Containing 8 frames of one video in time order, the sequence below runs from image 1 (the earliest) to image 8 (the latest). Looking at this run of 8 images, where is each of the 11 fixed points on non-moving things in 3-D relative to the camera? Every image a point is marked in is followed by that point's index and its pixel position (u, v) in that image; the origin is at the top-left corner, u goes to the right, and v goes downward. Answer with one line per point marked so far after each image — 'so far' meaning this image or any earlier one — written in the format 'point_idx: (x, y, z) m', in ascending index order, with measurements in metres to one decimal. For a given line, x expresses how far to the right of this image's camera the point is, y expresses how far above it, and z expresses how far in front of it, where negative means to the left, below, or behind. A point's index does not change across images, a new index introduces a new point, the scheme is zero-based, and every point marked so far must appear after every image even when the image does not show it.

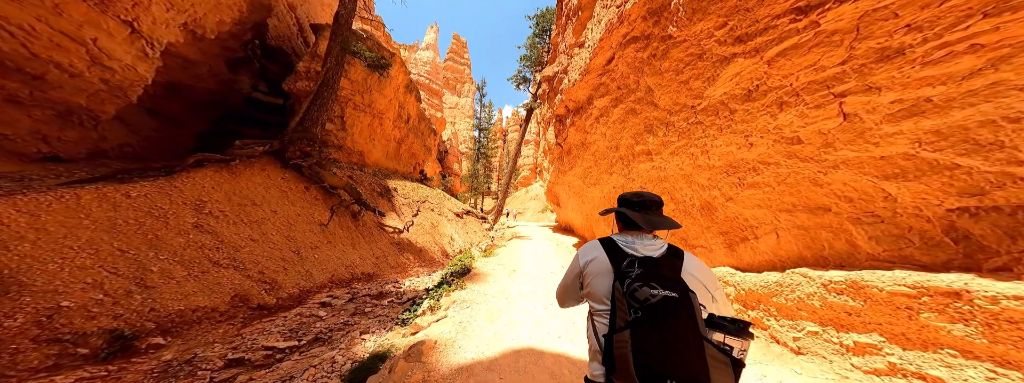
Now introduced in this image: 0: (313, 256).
0: (-5.8, -1.8, +6.6) m
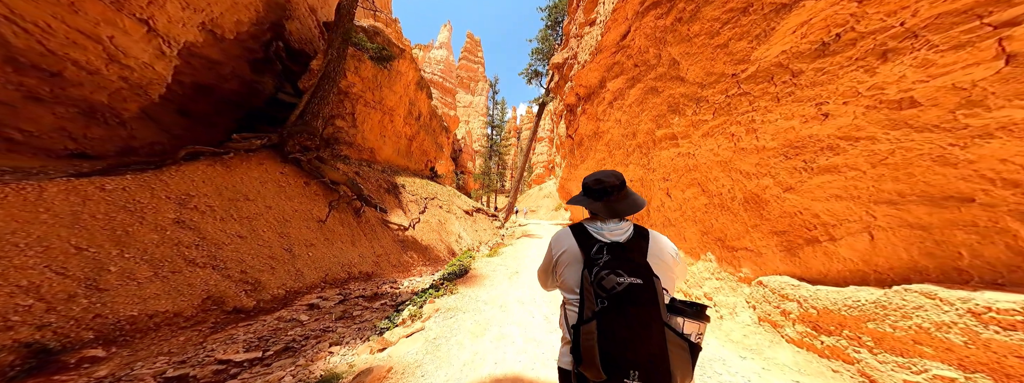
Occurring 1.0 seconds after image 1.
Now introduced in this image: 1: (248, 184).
0: (-5.7, -1.7, +6.3) m
1: (-7.4, +0.1, +6.6) m
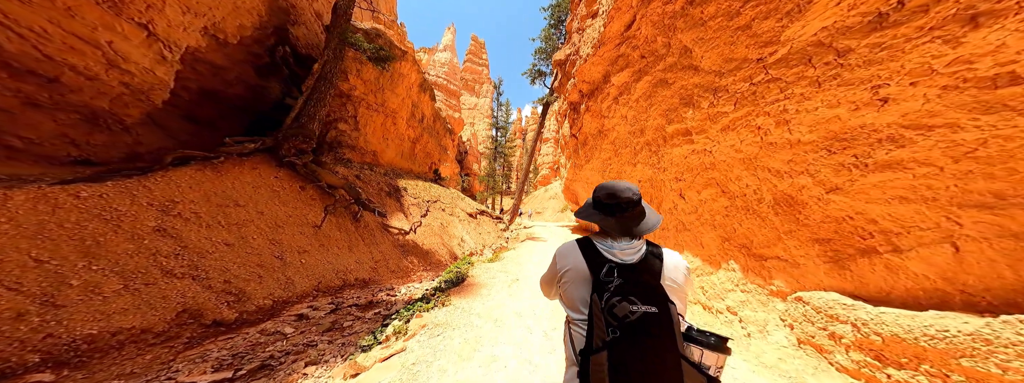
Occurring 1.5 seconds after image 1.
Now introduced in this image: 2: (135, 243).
0: (-5.7, -1.8, +6.1) m
1: (-7.4, 0.0, +6.4) m
2: (-6.2, -0.9, +3.8) m
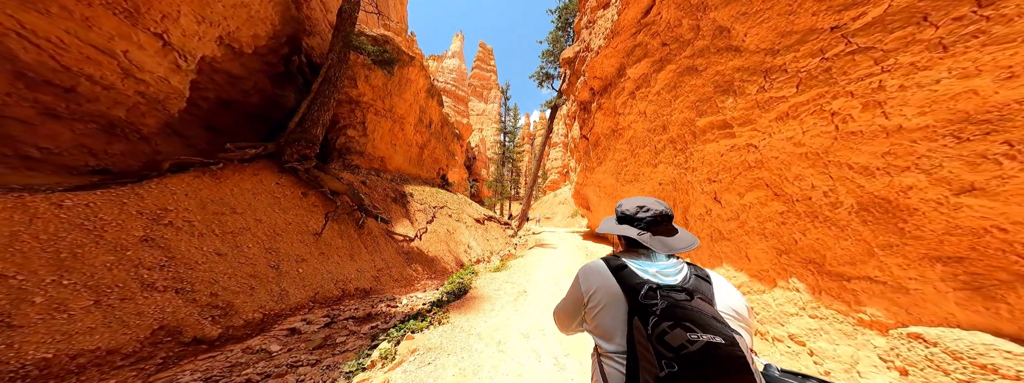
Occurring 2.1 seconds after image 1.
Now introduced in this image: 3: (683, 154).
0: (-5.4, -1.9, +5.8) m
1: (-7.2, -0.2, +6.2) m
2: (-6.1, -1.0, +3.6) m
3: (+3.2, +0.7, +4.4) m
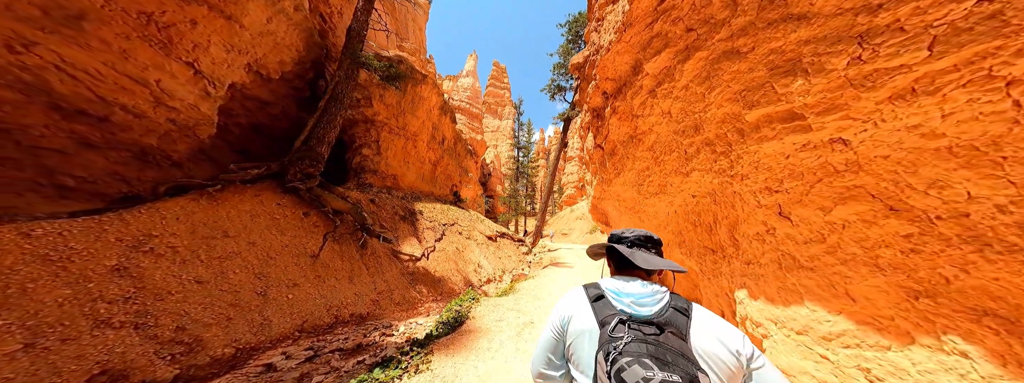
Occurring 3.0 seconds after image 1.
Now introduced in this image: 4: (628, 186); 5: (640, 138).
0: (-5.2, -2.4, +5.4) m
1: (-7.0, -0.7, +5.9) m
2: (-6.0, -1.3, +3.2) m
3: (+3.3, +0.5, +3.6) m
4: (+3.6, +0.2, +7.2) m
5: (+3.3, +1.4, +6.0) m
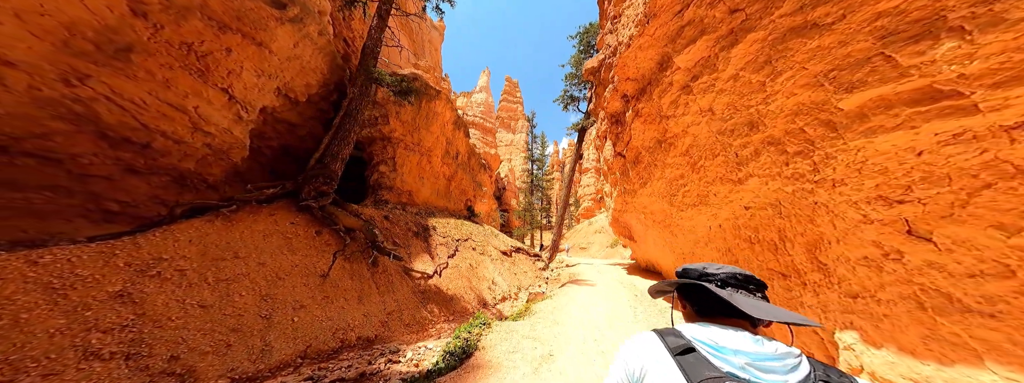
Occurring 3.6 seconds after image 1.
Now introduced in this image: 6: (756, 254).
0: (-4.8, -2.7, +5.0) m
1: (-6.5, -1.1, +5.8) m
2: (-5.7, -1.6, +3.0) m
3: (+3.5, +0.4, +2.8) m
4: (+4.1, -0.1, +6.5) m
5: (+3.7, +1.1, +5.3) m
6: (+4.2, -1.1, +4.0) m
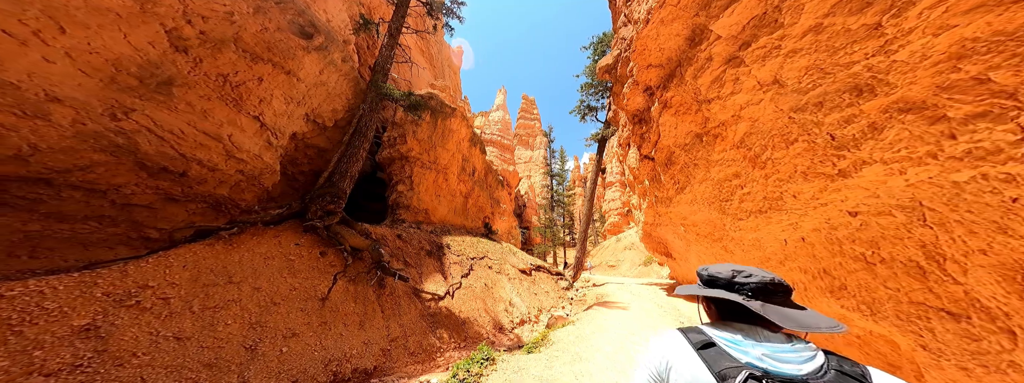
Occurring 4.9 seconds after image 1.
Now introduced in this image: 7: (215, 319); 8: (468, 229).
0: (-4.5, -3.1, +4.4) m
1: (-6.2, -1.5, +5.4) m
2: (-5.7, -1.8, +2.6) m
3: (+3.5, +0.5, +1.7) m
4: (+4.4, -0.3, +5.3) m
5: (+3.9, +1.1, +4.3) m
6: (+4.3, -1.0, +2.7) m
7: (-5.5, -2.3, +4.2) m
8: (-3.4, -2.4, +16.9) m
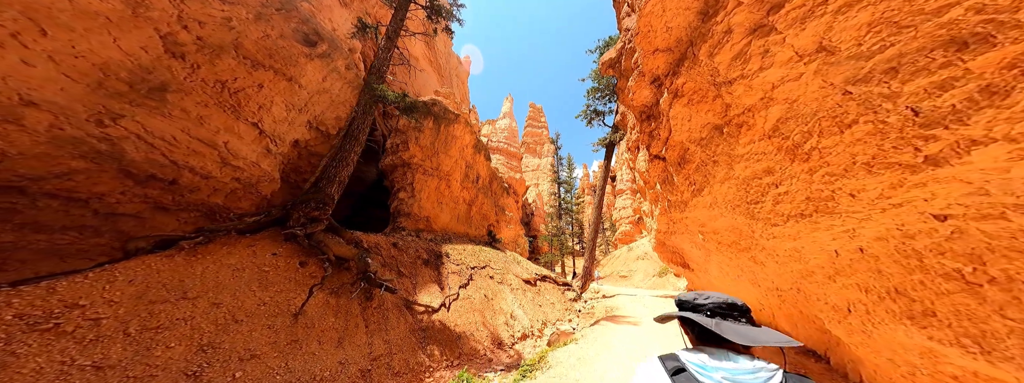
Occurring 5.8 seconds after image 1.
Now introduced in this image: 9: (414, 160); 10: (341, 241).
0: (-4.7, -3.1, +3.8) m
1: (-6.4, -1.6, +5.0) m
2: (-5.9, -1.8, +2.1) m
3: (+3.2, +0.5, +1.1) m
4: (+4.2, -0.3, +4.5) m
5: (+3.7, +1.1, +3.6) m
6: (+4.1, -1.0, +2.0) m
7: (-5.7, -2.3, +3.7) m
8: (-3.1, -2.9, +16.3) m
9: (-5.9, +2.1, +12.9) m
10: (-5.0, -1.3, +6.9) m
